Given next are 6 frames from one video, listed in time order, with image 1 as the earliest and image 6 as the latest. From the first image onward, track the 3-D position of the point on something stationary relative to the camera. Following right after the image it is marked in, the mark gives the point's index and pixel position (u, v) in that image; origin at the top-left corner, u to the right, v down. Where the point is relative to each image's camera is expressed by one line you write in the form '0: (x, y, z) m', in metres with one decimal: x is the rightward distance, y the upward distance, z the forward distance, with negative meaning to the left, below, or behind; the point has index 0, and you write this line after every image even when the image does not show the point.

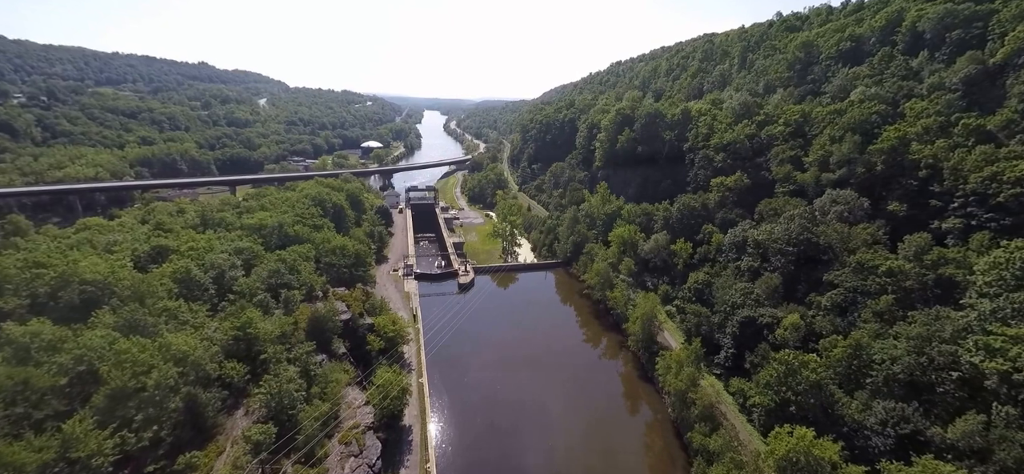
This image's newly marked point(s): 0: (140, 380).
0: (-17.1, -6.6, +19.5) m
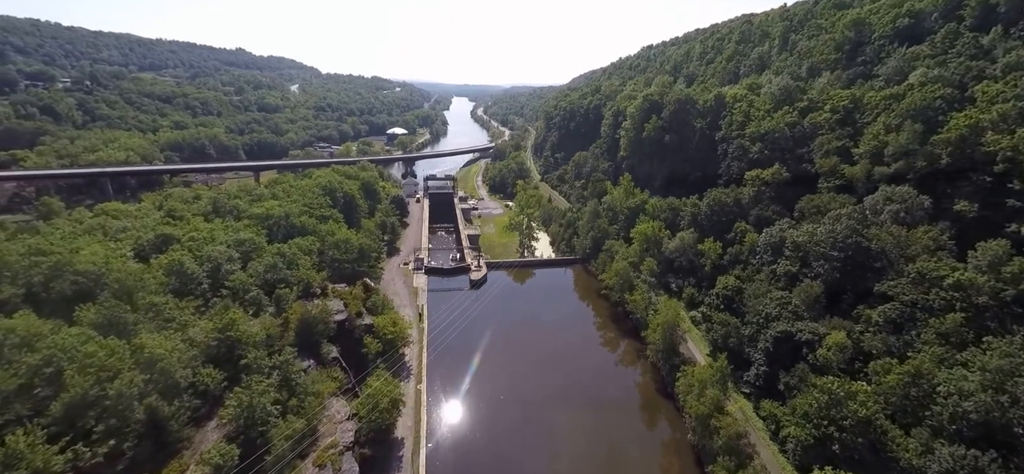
0: (-17.4, -6.4, +18.1) m
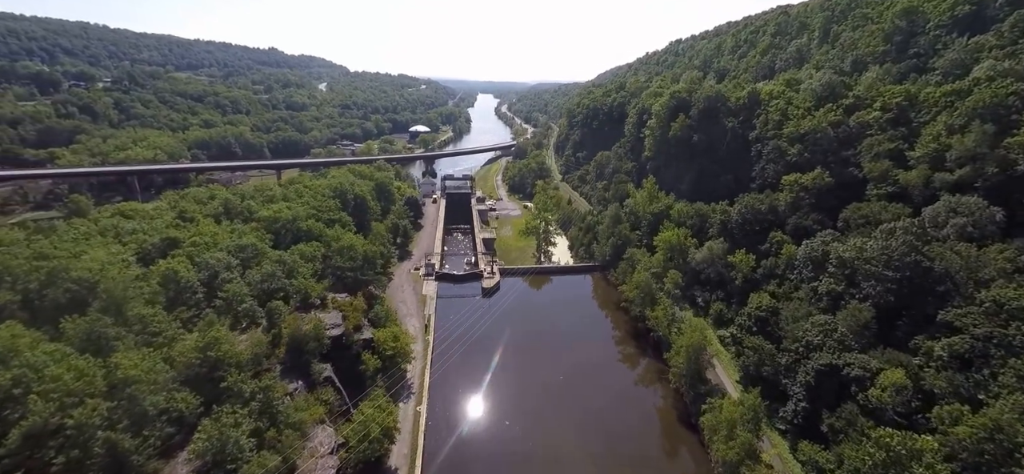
0: (-17.5, -7.1, +16.7) m
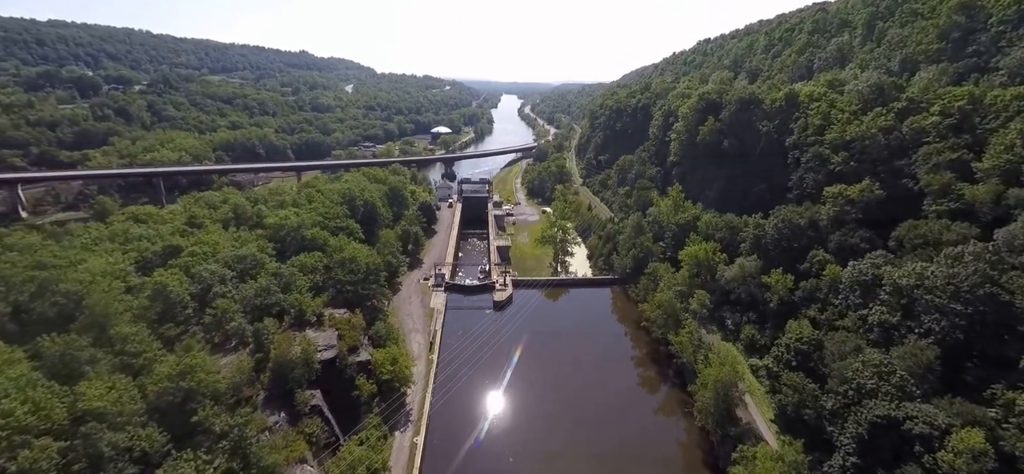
0: (-17.7, -7.9, +15.0) m
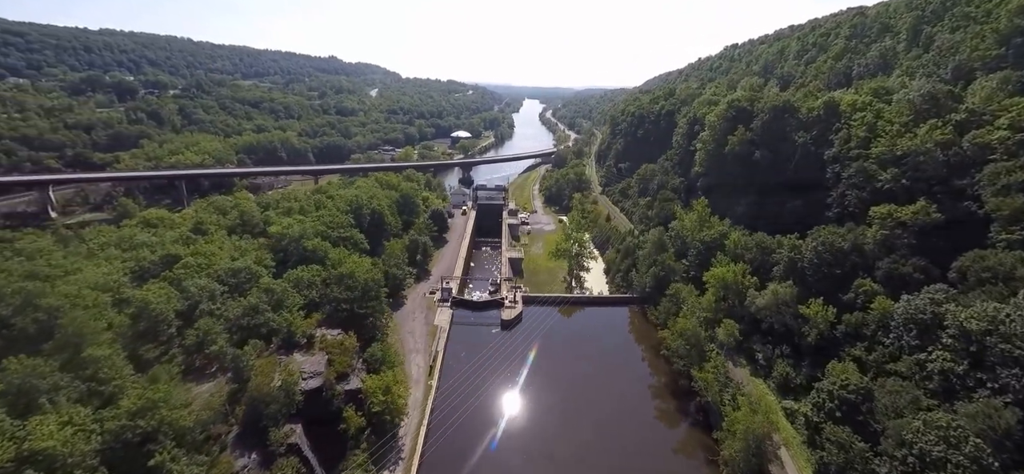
0: (-18.1, -8.6, +13.3) m
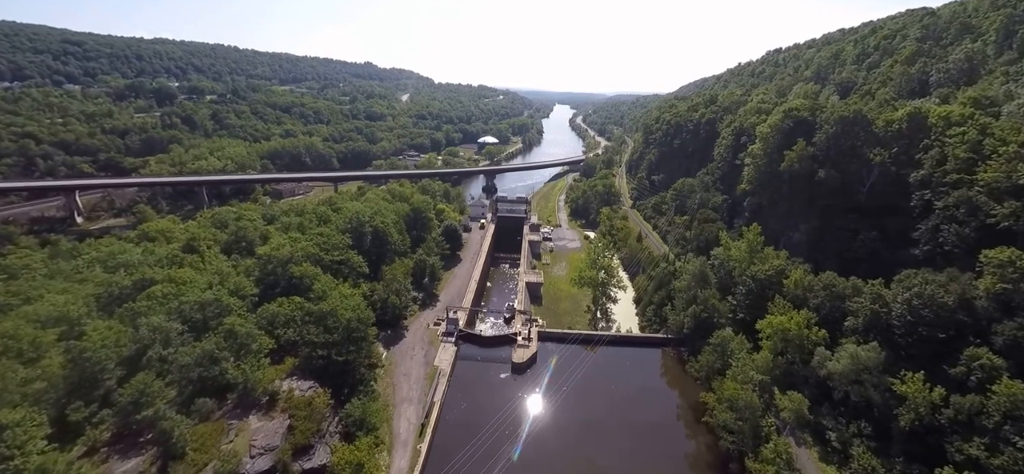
0: (-18.8, -10.3, +9.1) m
